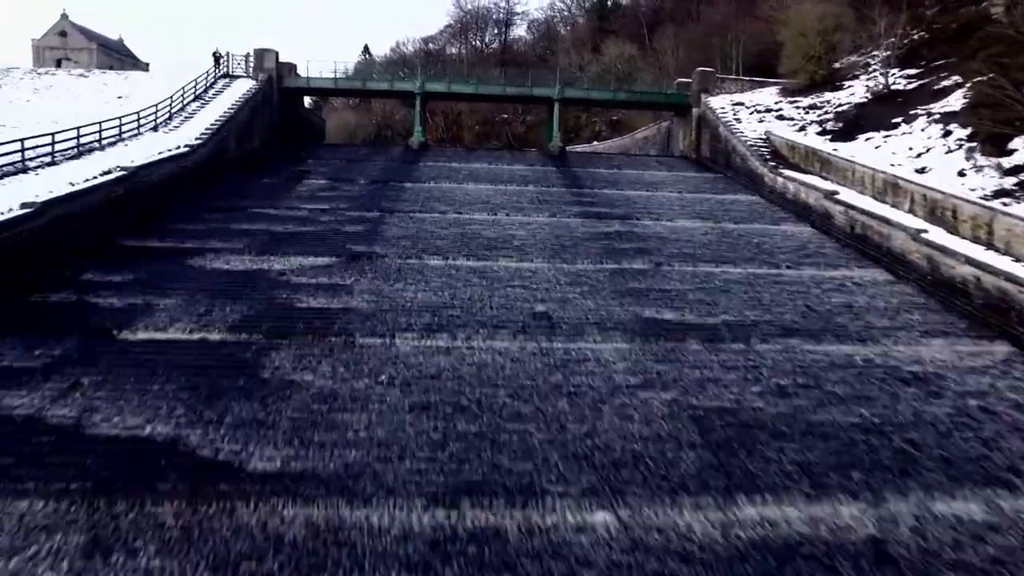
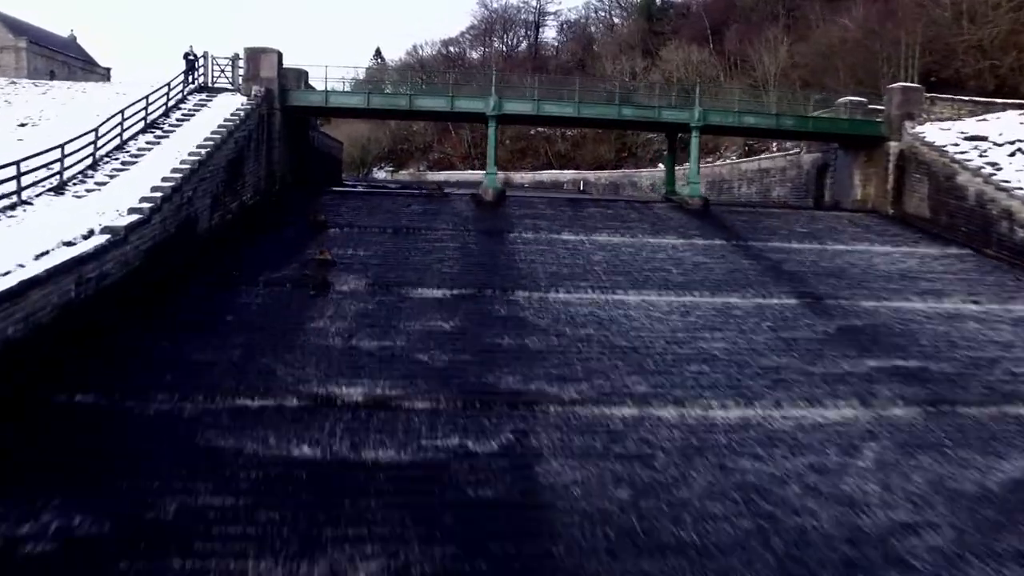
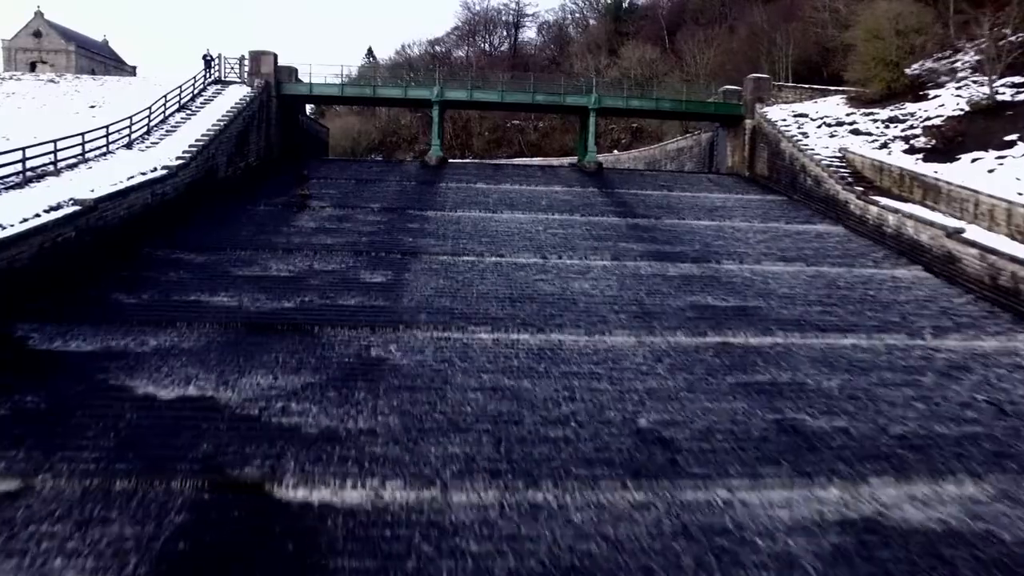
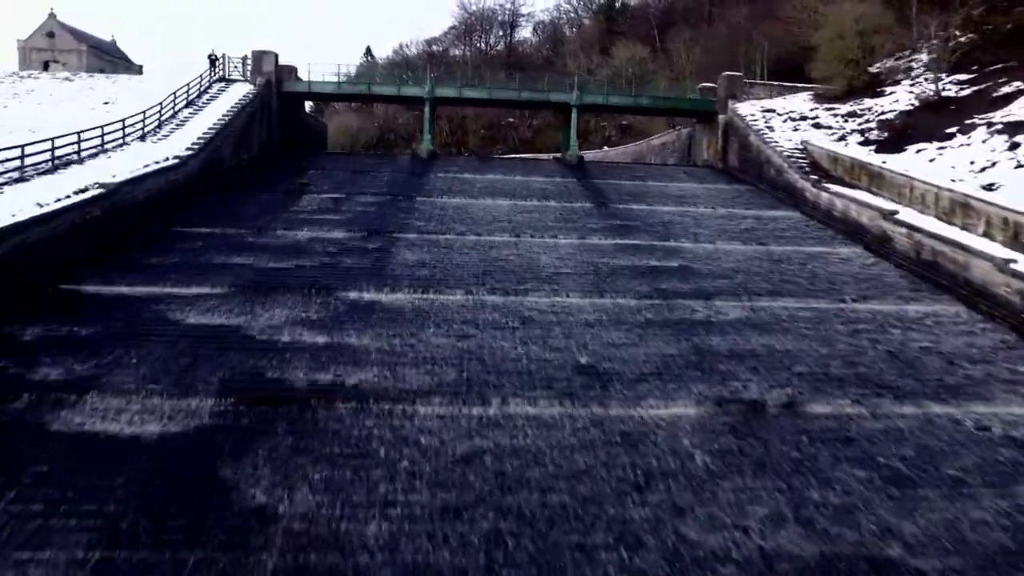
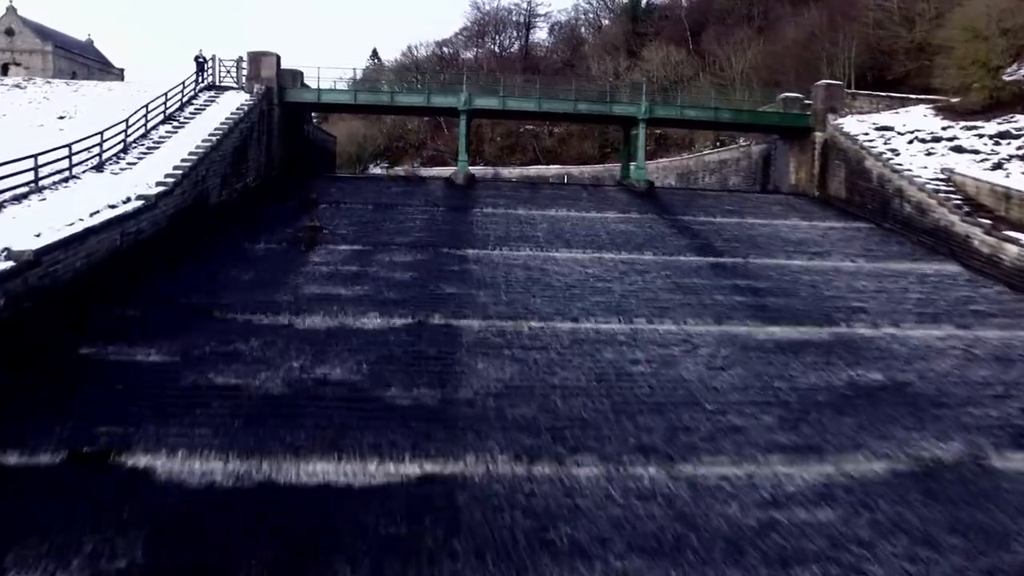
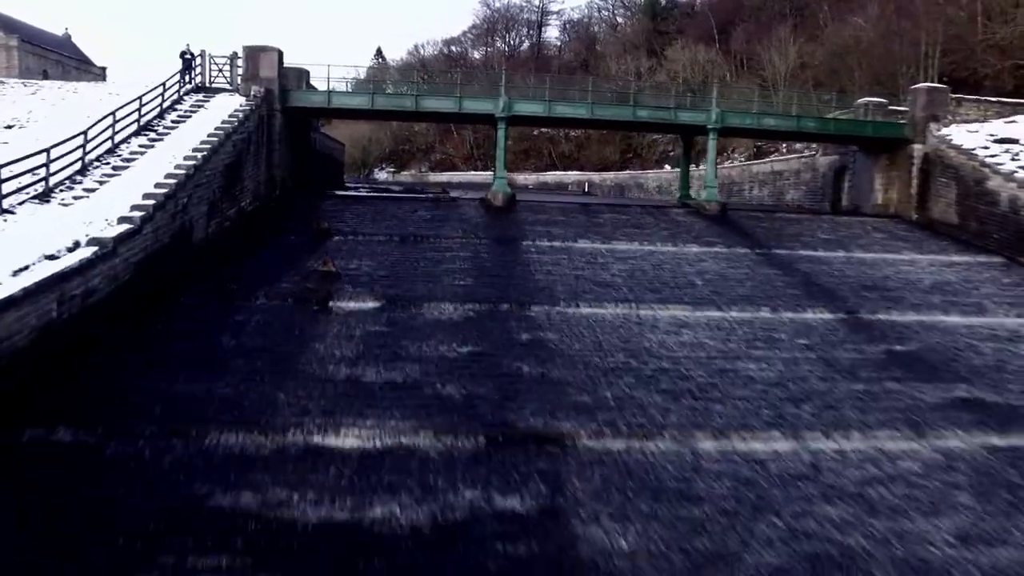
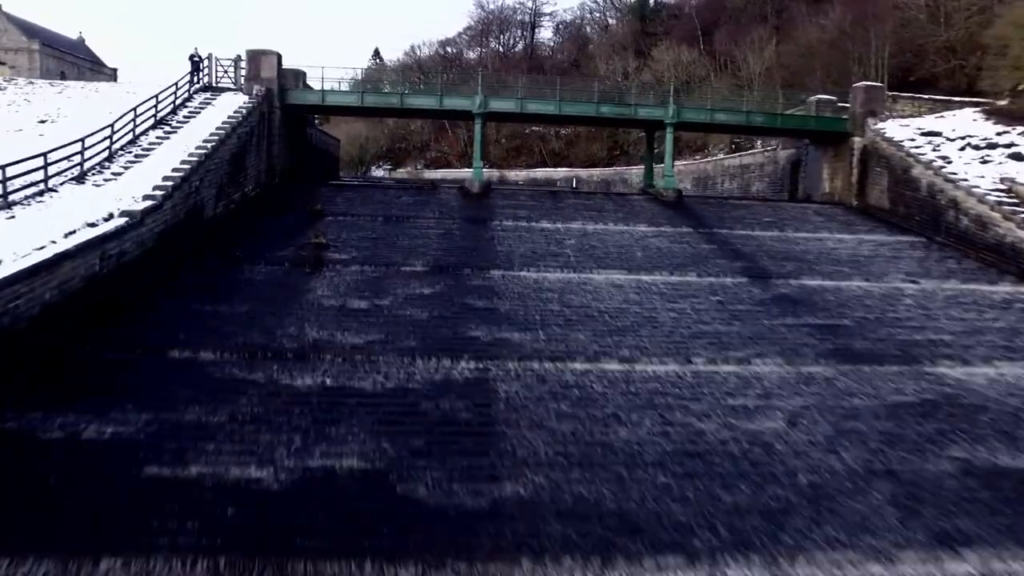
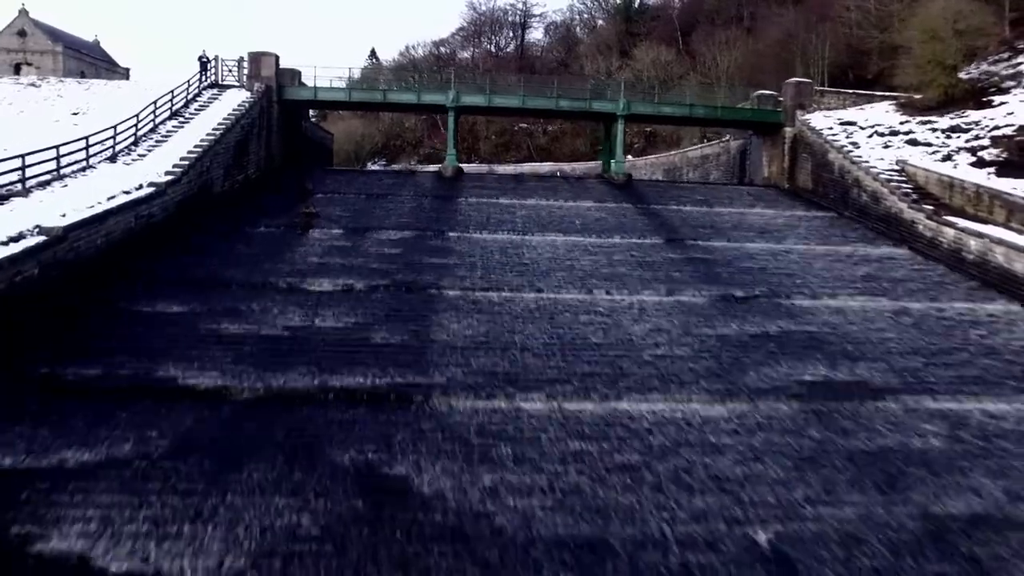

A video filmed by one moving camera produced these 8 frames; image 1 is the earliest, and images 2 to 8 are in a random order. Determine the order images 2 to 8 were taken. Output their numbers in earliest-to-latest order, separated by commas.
4, 3, 8, 5, 7, 2, 6
